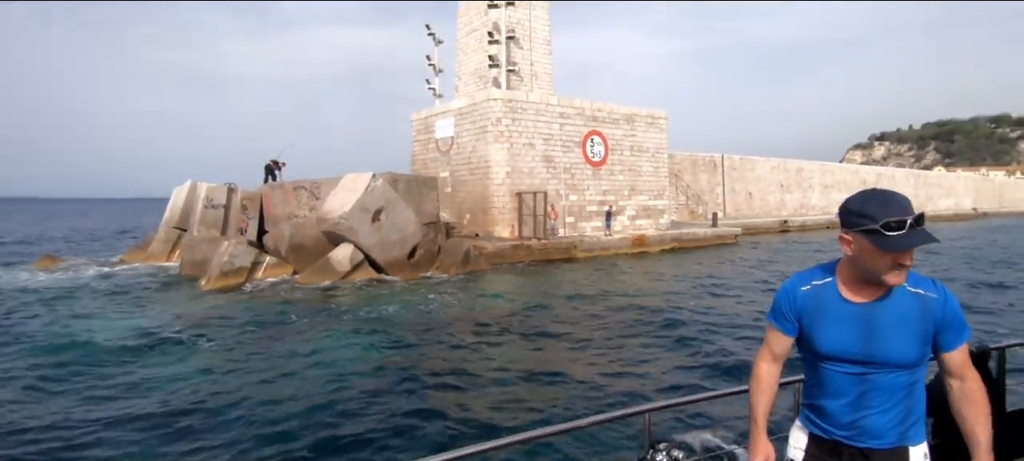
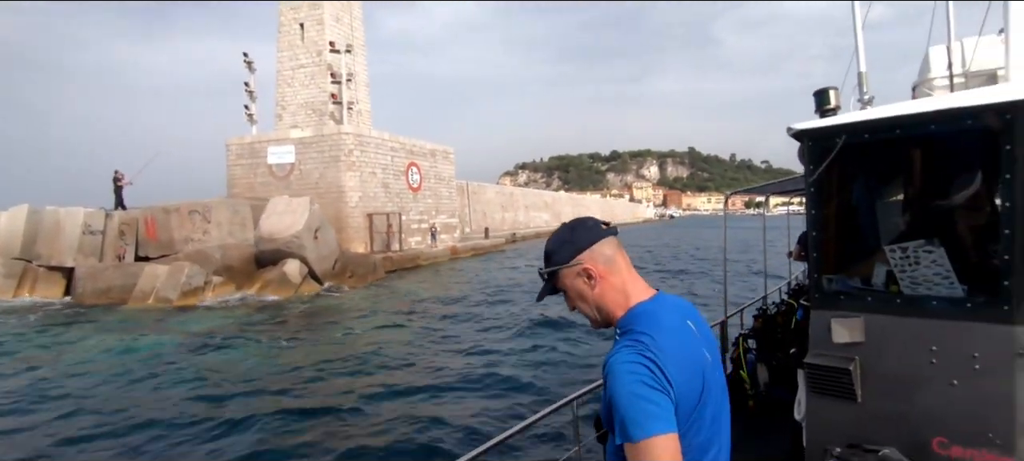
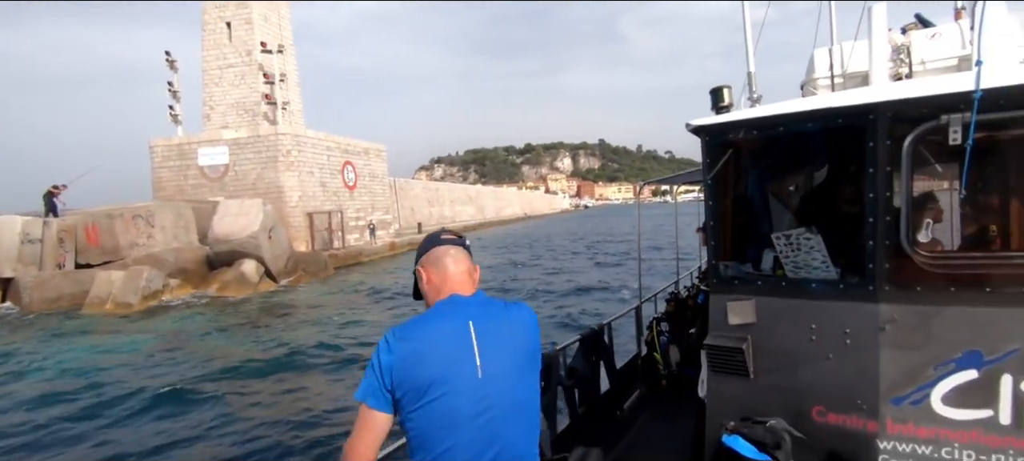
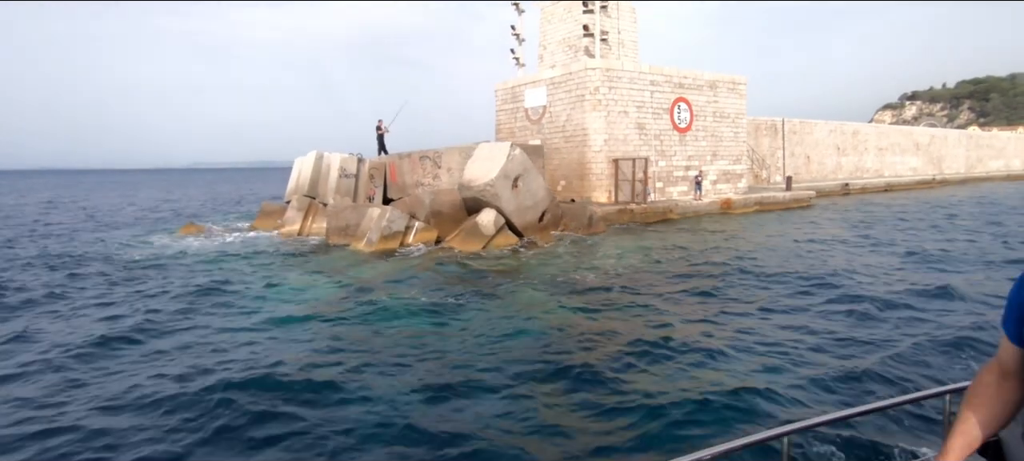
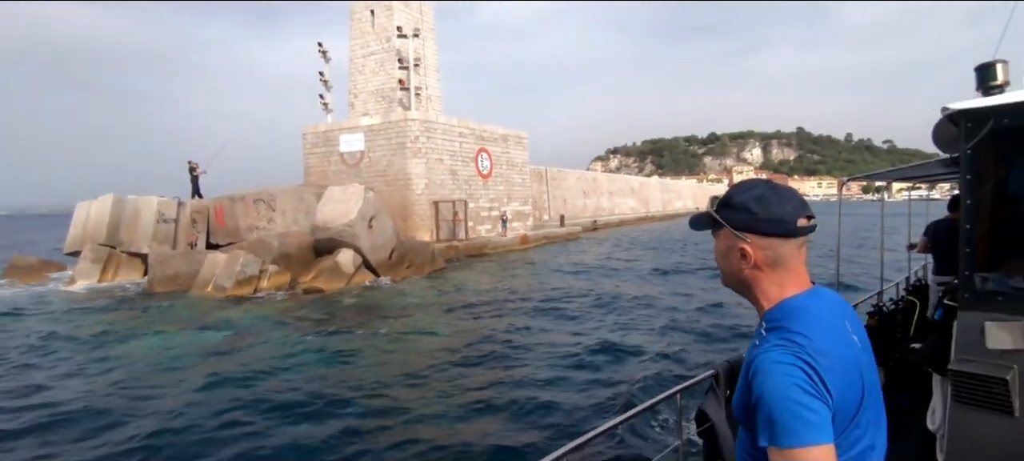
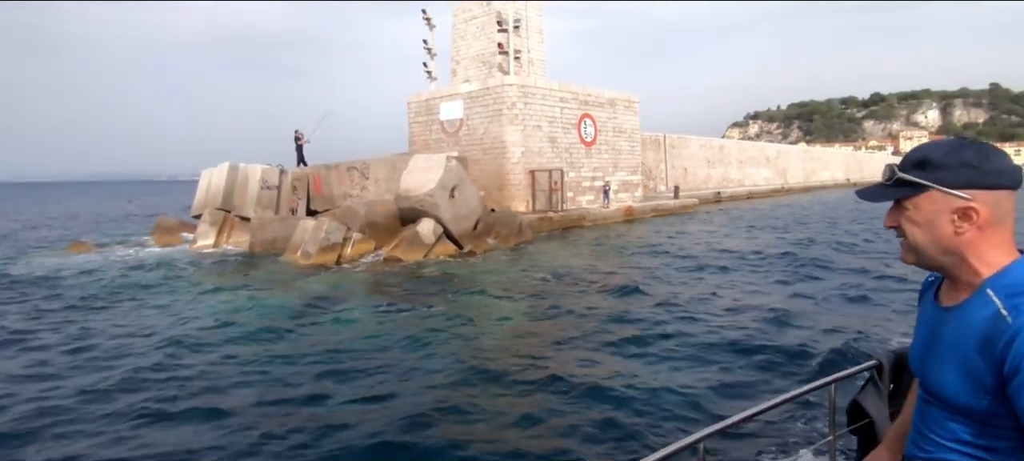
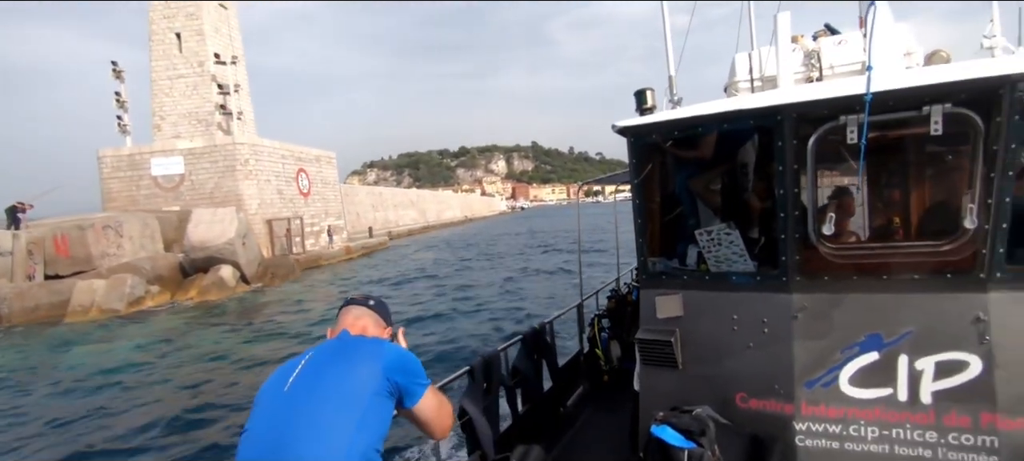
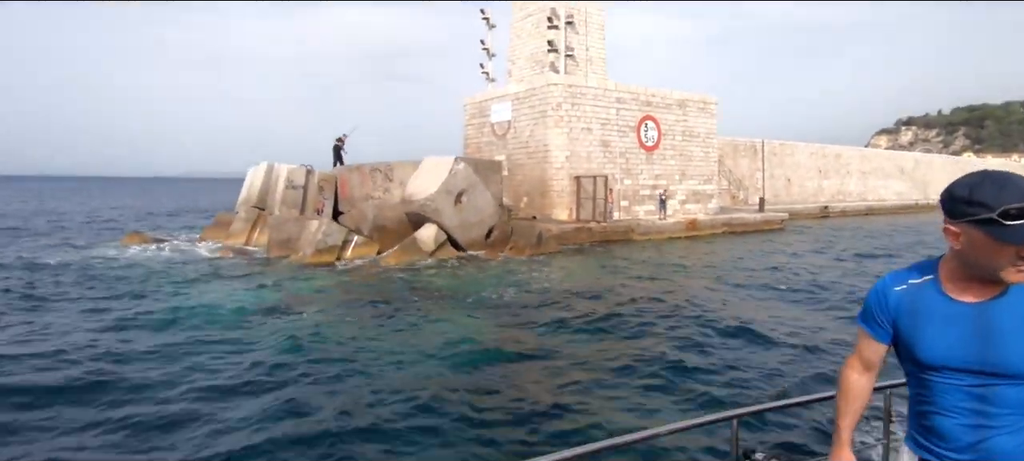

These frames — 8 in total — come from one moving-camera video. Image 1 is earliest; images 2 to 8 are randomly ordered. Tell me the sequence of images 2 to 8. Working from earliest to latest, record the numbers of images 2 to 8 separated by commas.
8, 4, 6, 5, 2, 3, 7
